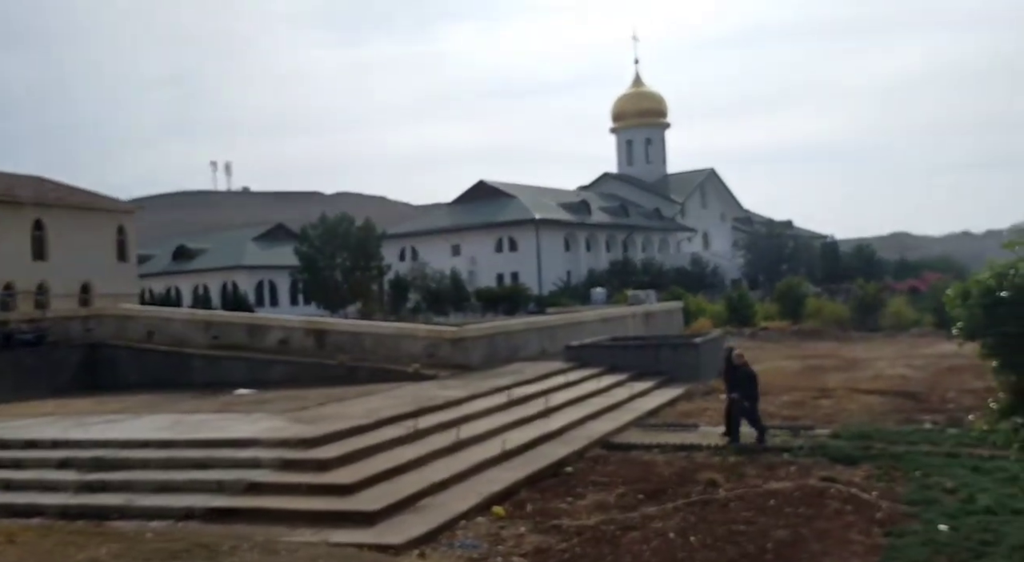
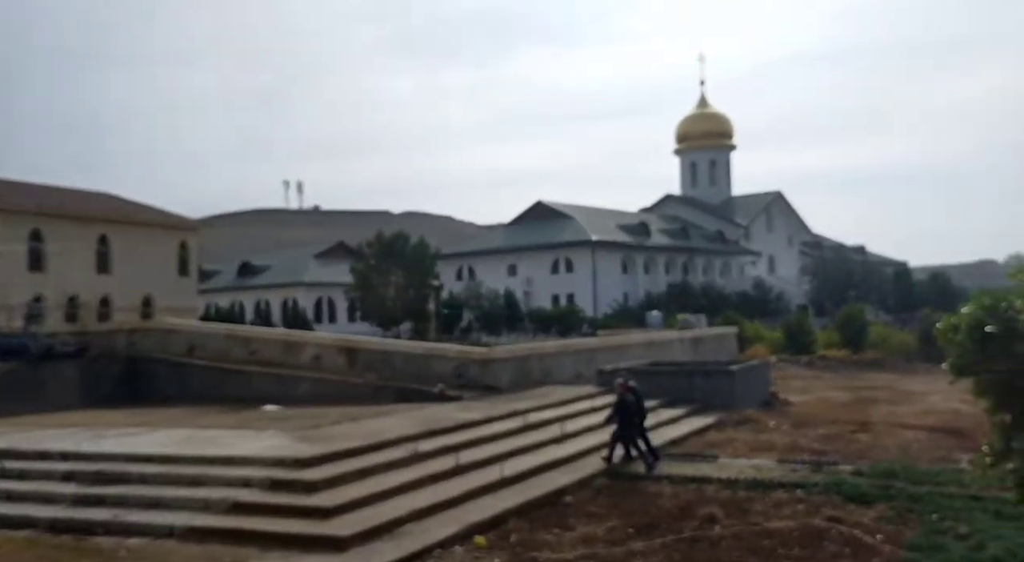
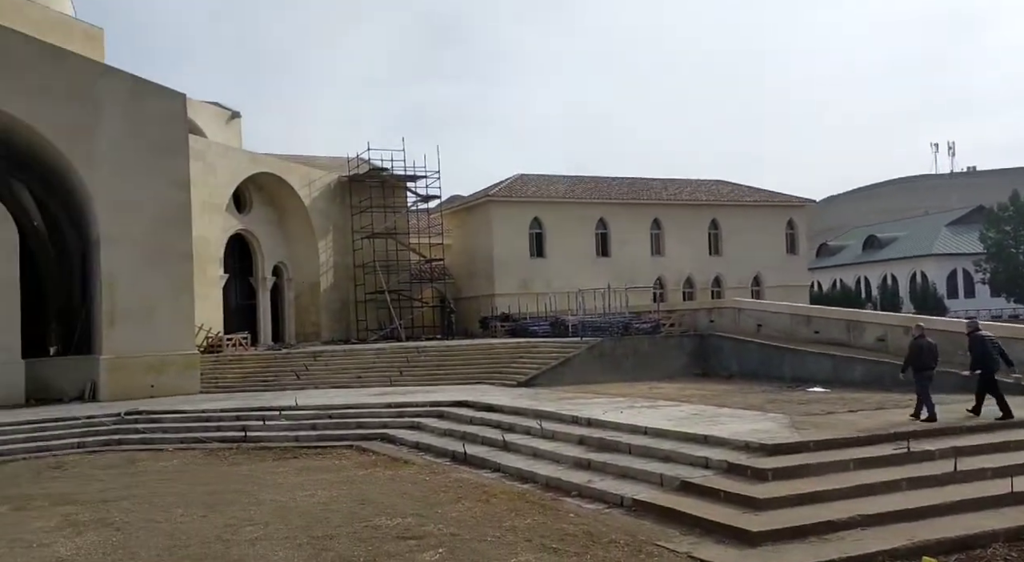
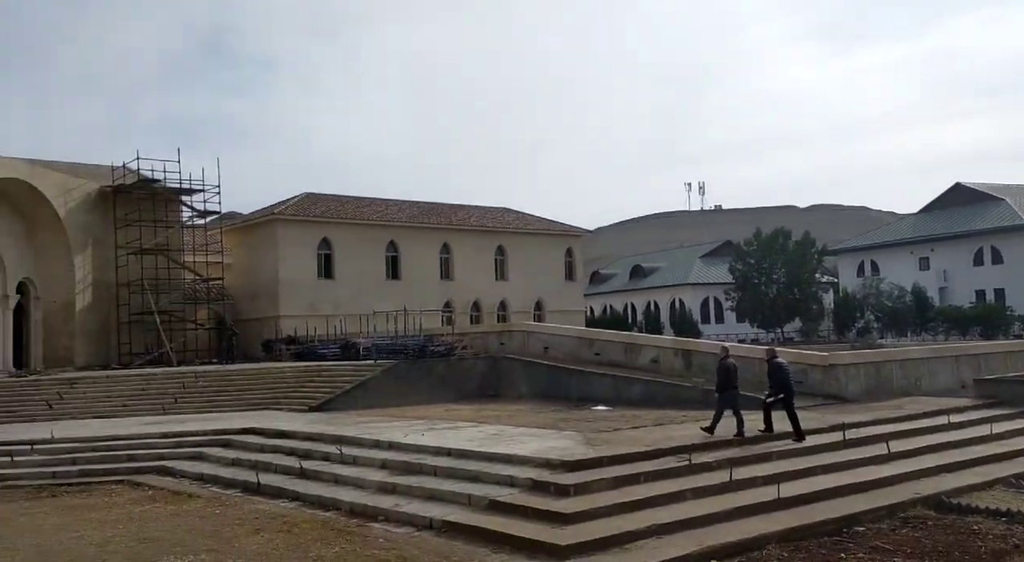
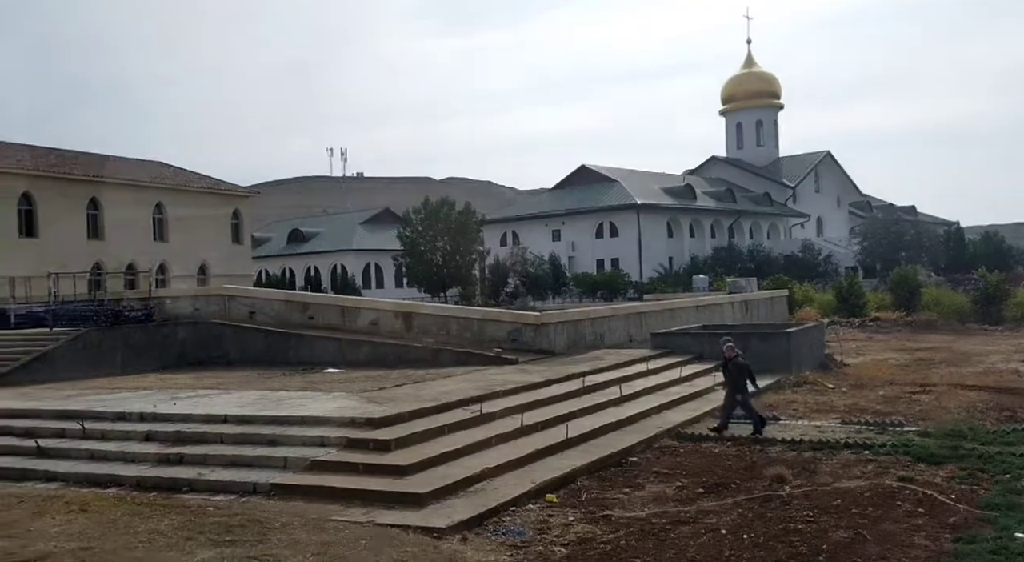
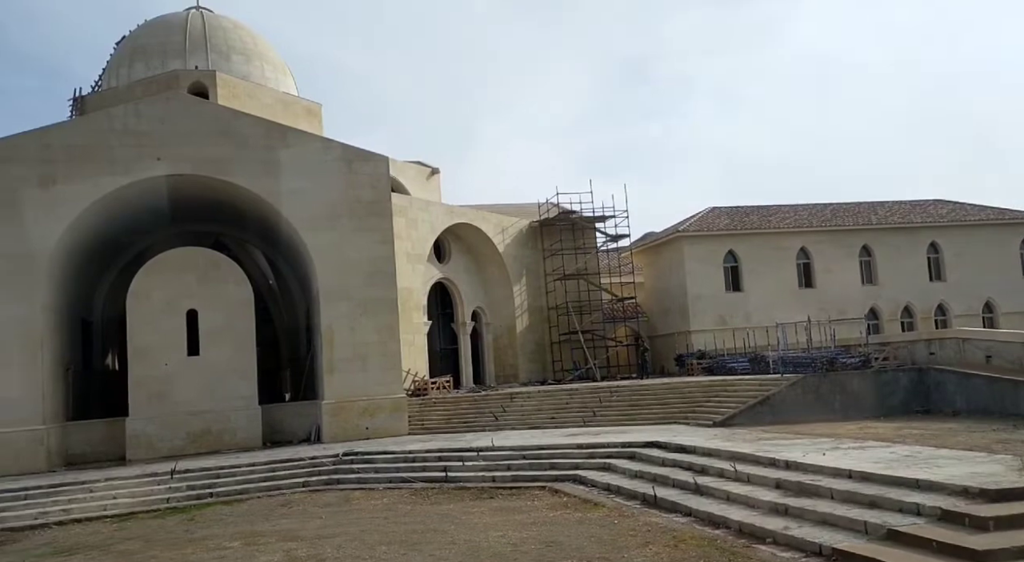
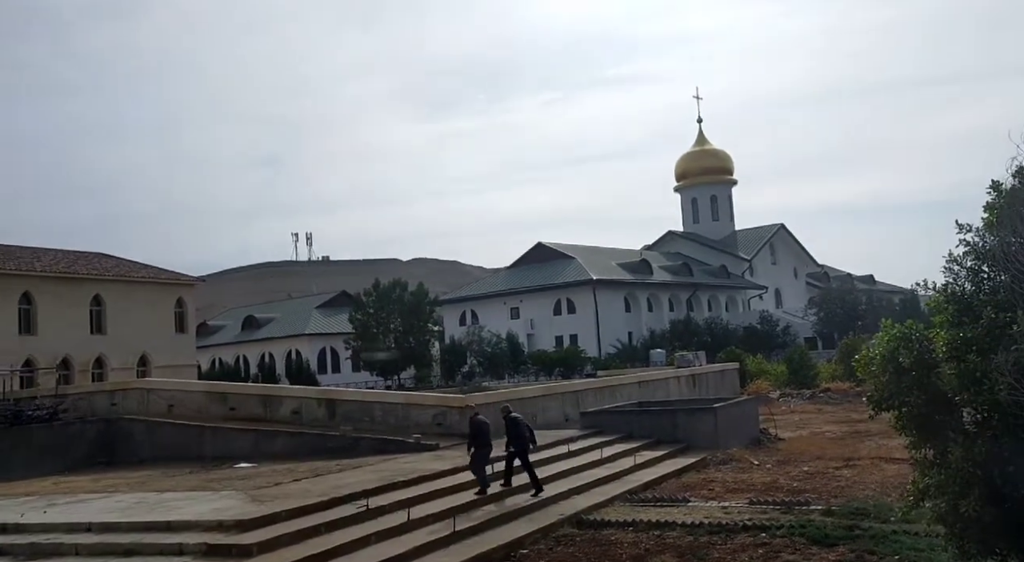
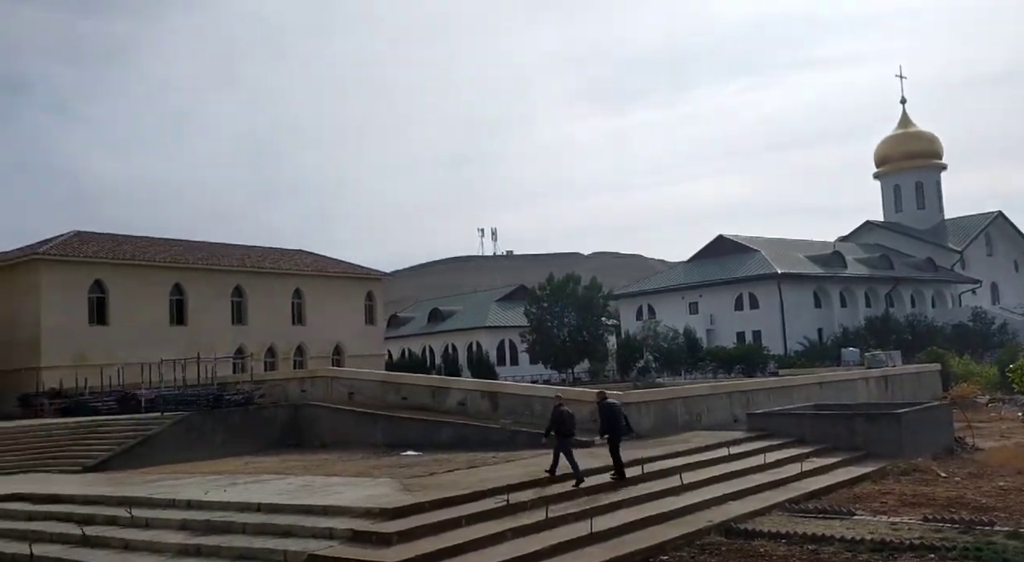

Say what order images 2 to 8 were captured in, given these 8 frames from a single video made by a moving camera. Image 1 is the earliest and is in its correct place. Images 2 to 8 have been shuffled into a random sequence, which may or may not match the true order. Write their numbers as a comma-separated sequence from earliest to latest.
5, 2, 7, 8, 4, 3, 6
